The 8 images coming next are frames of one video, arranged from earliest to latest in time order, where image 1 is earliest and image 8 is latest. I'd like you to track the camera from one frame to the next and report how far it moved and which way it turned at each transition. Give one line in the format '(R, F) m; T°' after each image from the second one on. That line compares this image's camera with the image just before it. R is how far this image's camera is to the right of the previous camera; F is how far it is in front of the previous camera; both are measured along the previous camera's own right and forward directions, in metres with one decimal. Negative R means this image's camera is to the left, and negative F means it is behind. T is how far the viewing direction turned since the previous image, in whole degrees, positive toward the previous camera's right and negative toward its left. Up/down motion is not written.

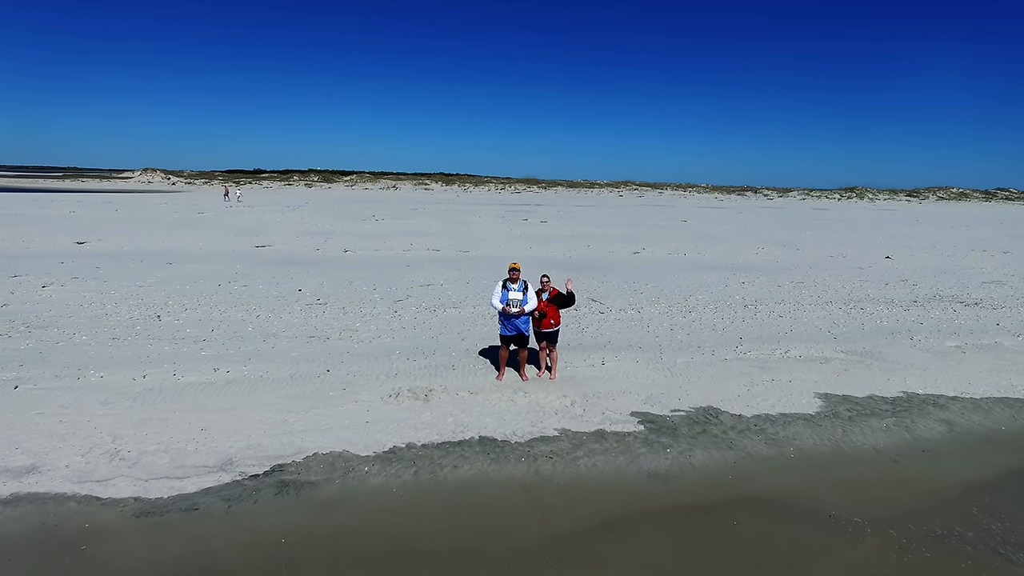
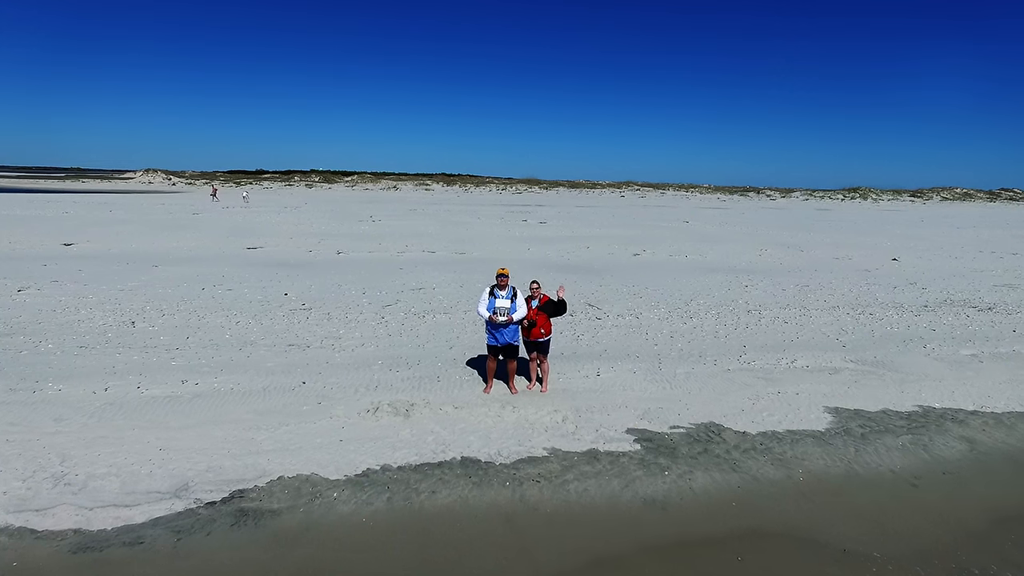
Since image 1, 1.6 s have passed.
(+0.1, +0.4) m; 0°
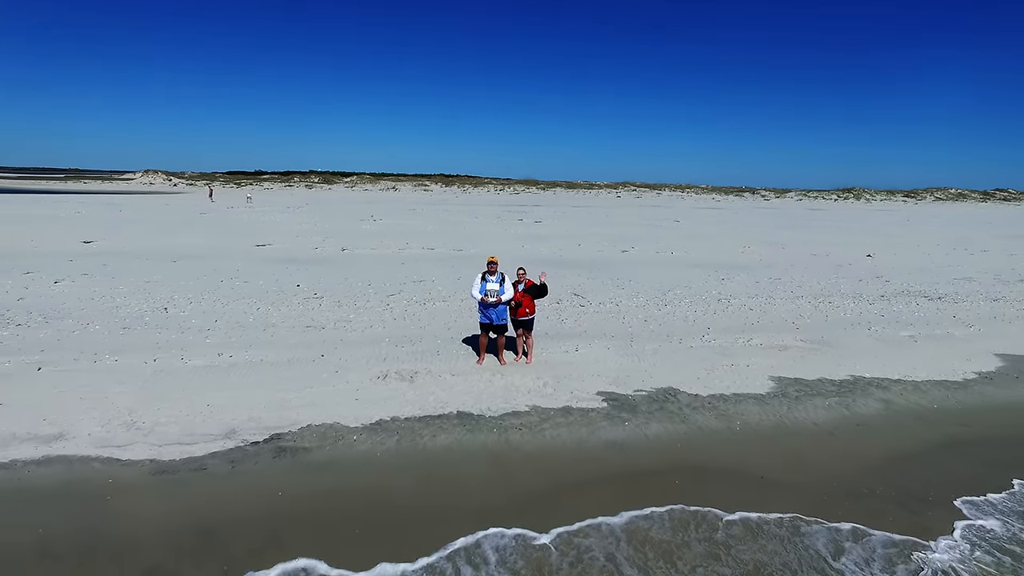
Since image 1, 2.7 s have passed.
(+0.1, -1.1) m; 0°
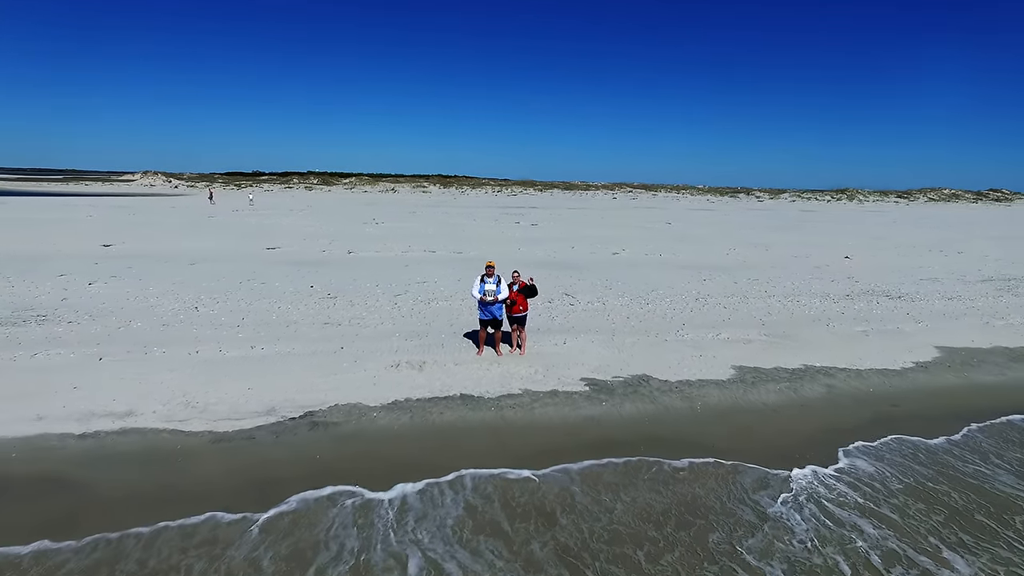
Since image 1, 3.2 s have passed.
(0.0, -1.1) m; 0°
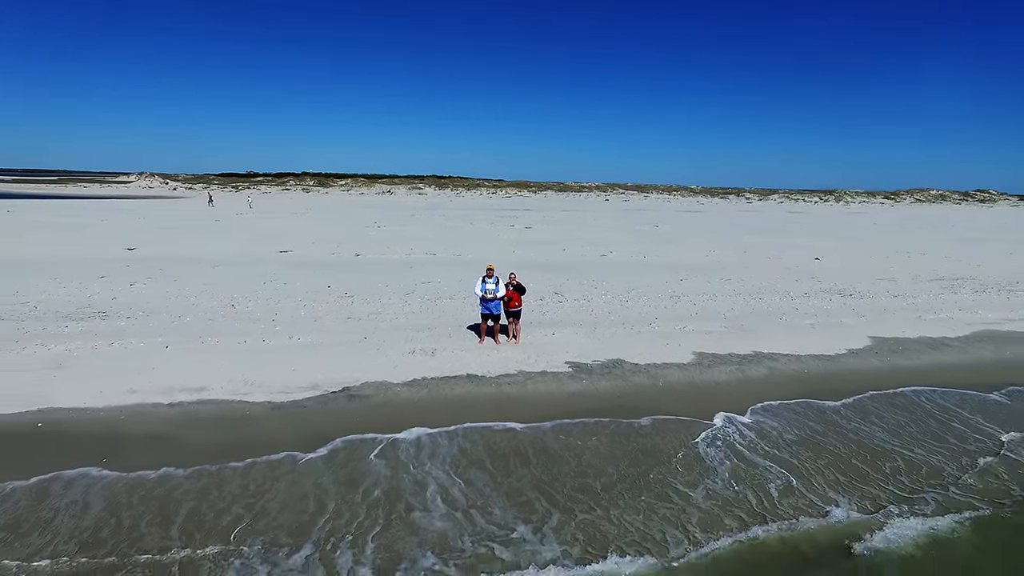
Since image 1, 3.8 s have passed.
(0.0, -1.6) m; 0°
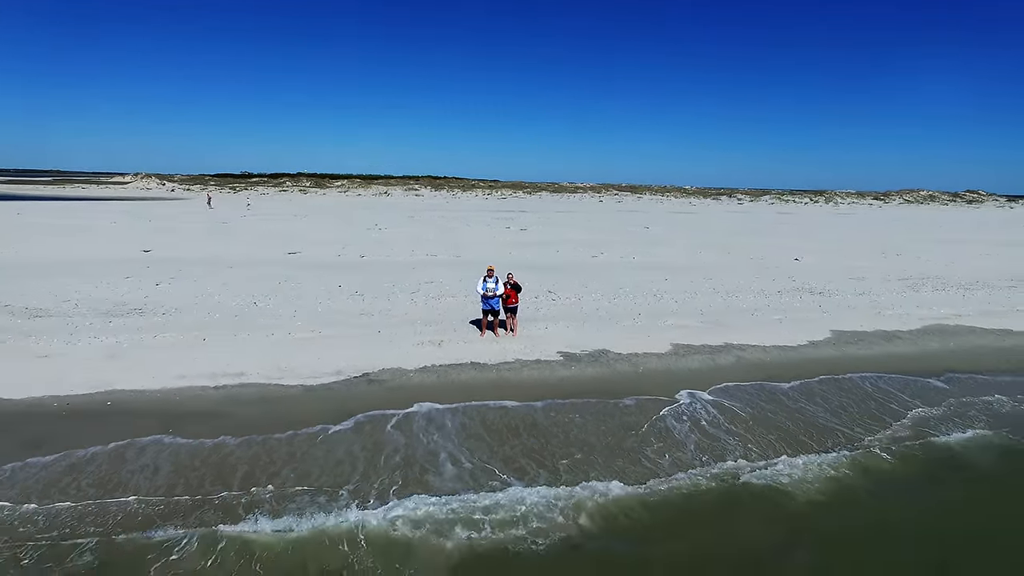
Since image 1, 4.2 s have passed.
(0.0, -1.3) m; 0°
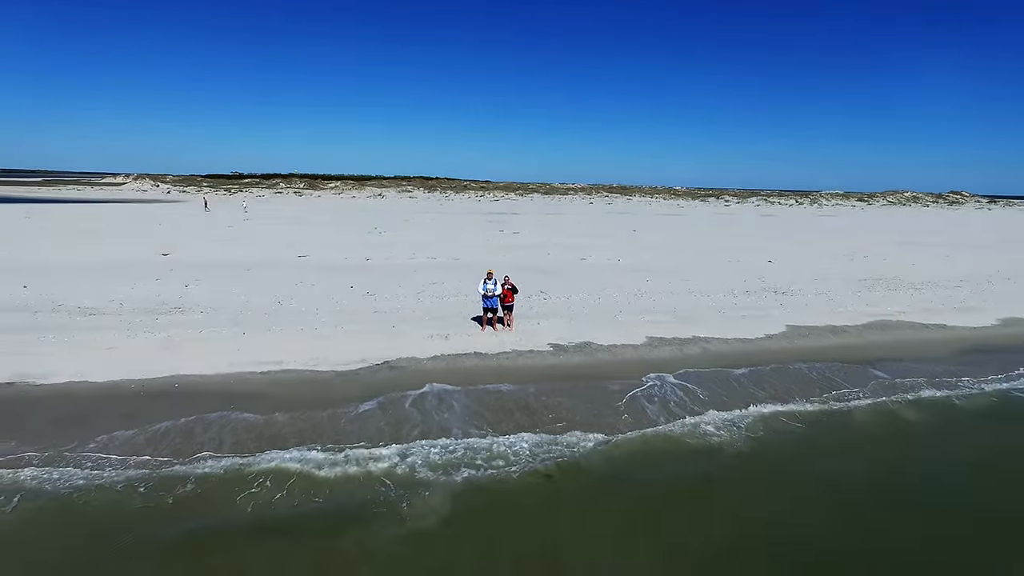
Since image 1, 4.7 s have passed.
(-0.1, -1.8) m; +1°
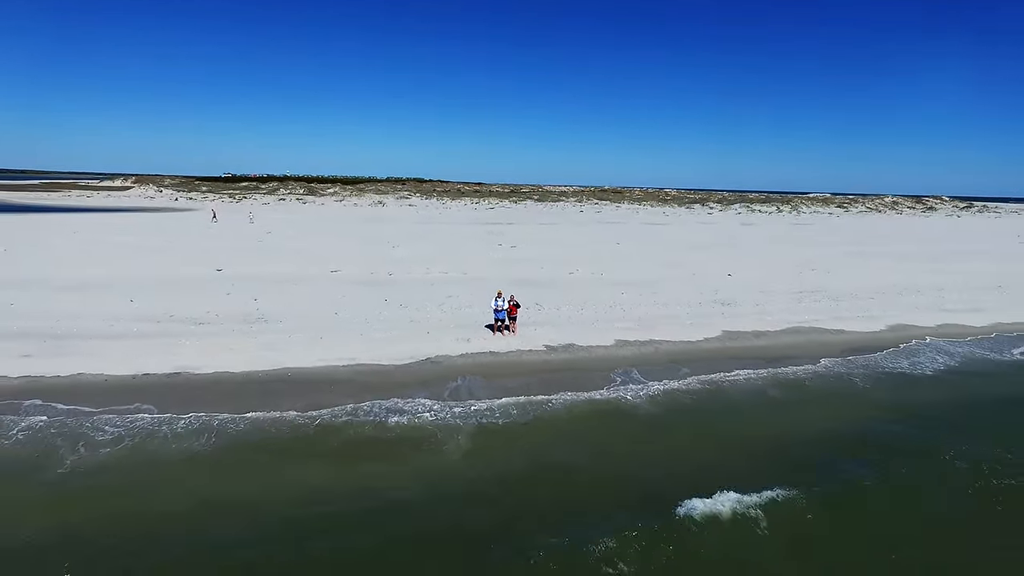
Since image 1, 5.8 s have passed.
(-0.3, -4.6) m; +1°
